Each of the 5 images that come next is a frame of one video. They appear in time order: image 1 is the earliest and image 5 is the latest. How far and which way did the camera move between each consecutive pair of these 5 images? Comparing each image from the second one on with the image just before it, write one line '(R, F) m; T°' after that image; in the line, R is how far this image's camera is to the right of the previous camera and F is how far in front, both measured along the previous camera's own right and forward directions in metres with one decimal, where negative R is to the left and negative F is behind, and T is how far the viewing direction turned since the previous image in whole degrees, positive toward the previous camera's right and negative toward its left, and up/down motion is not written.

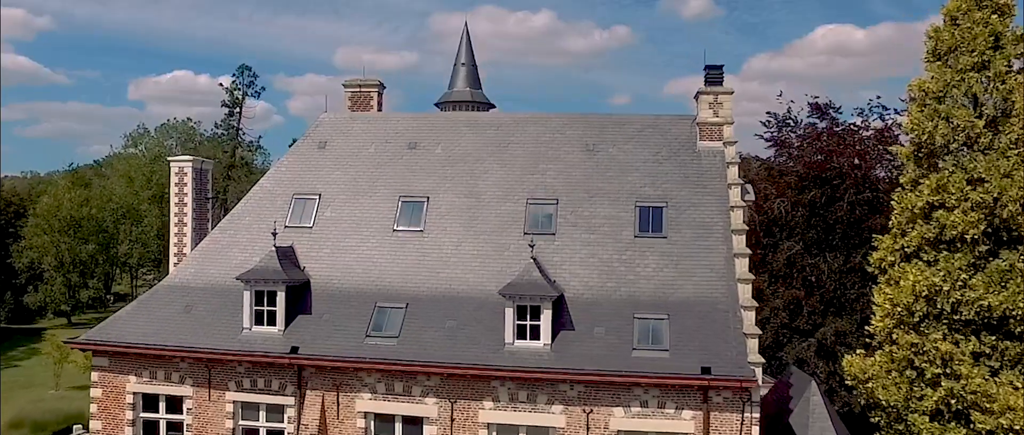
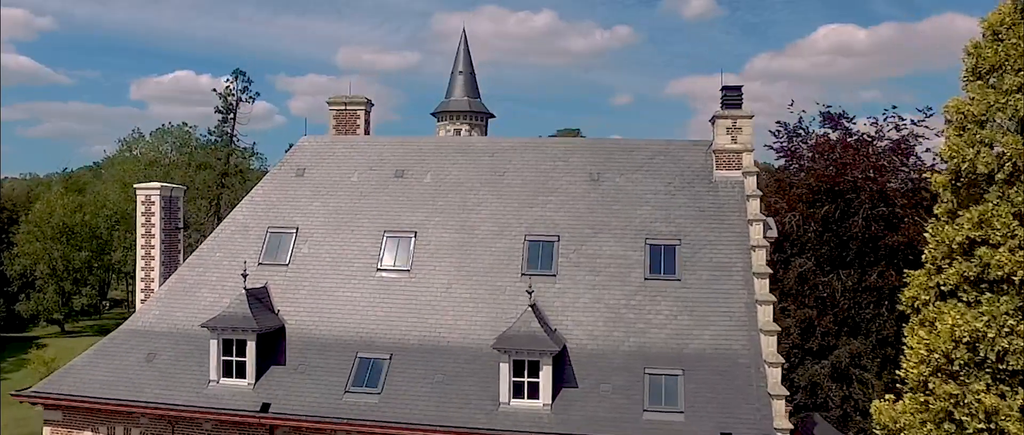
(+0.1, +1.1) m; 0°
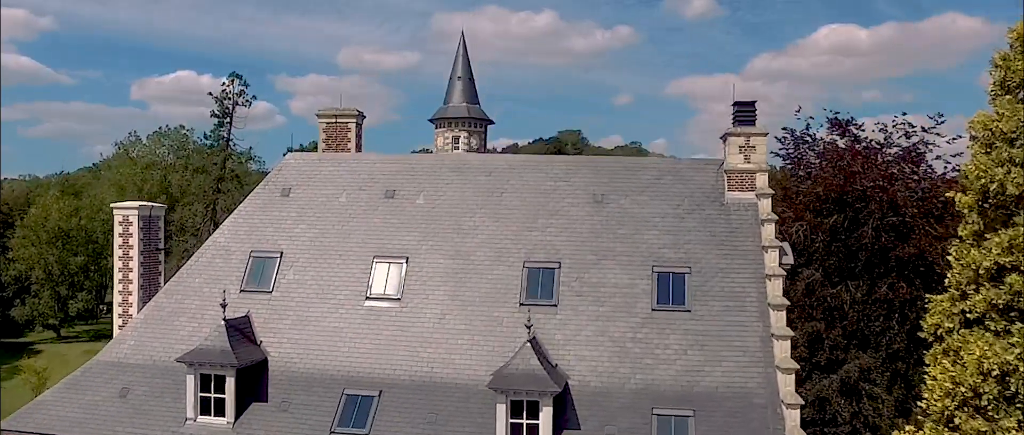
(0.0, +0.7) m; 0°
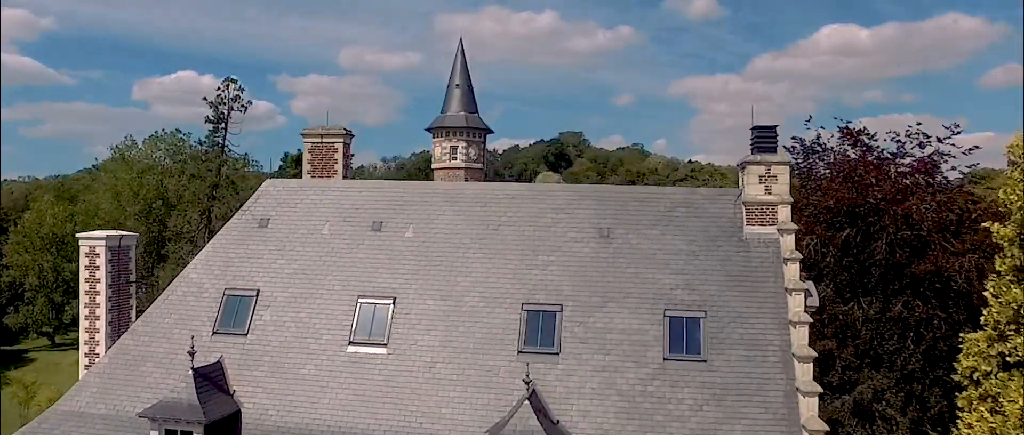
(0.0, +0.9) m; 0°
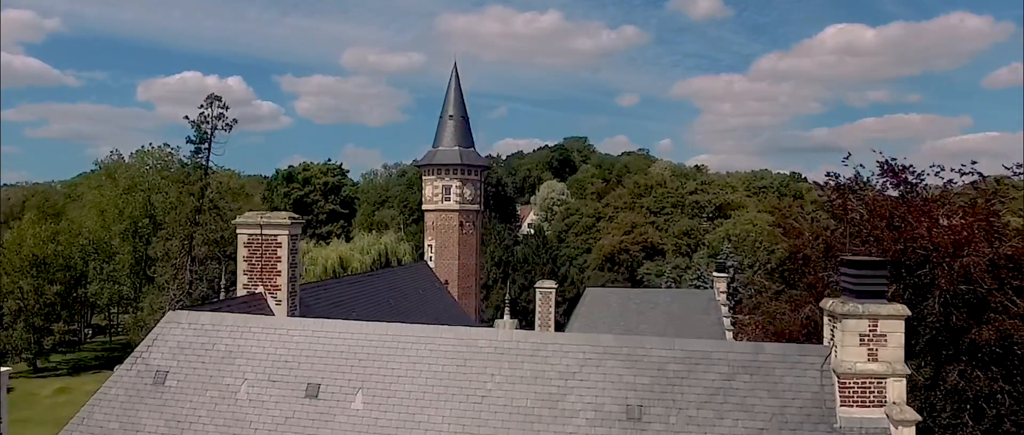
(+0.1, +2.8) m; 0°
